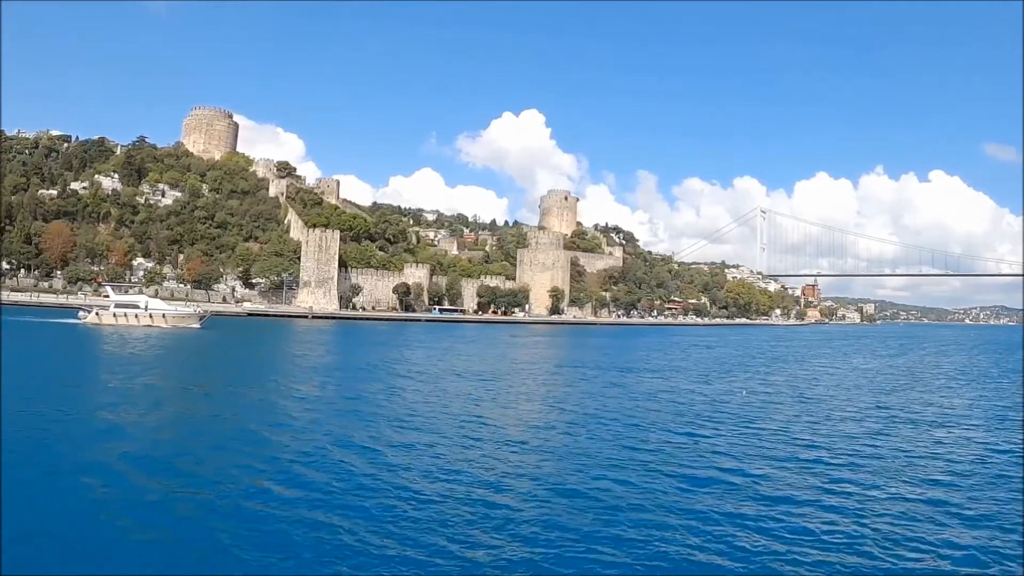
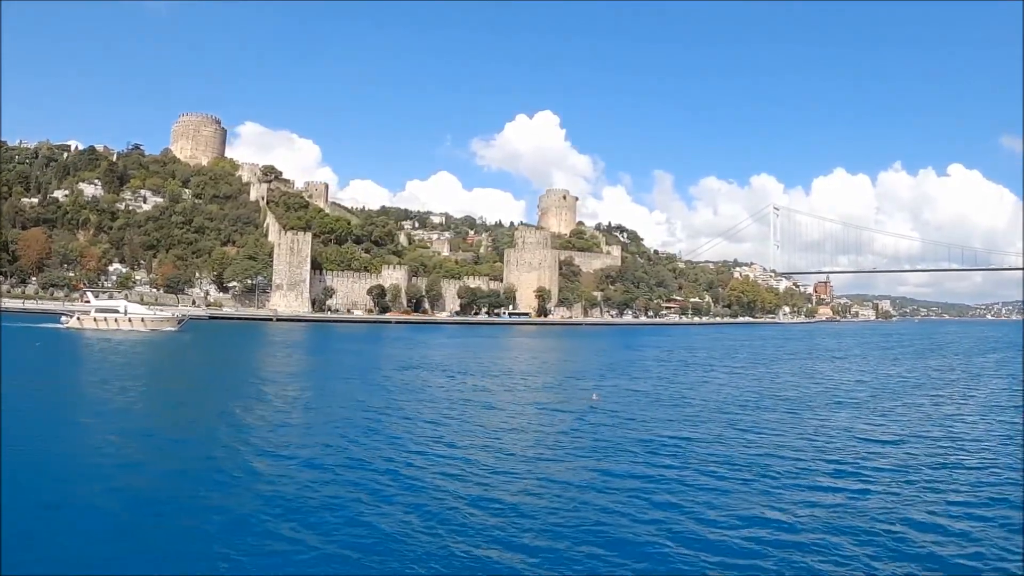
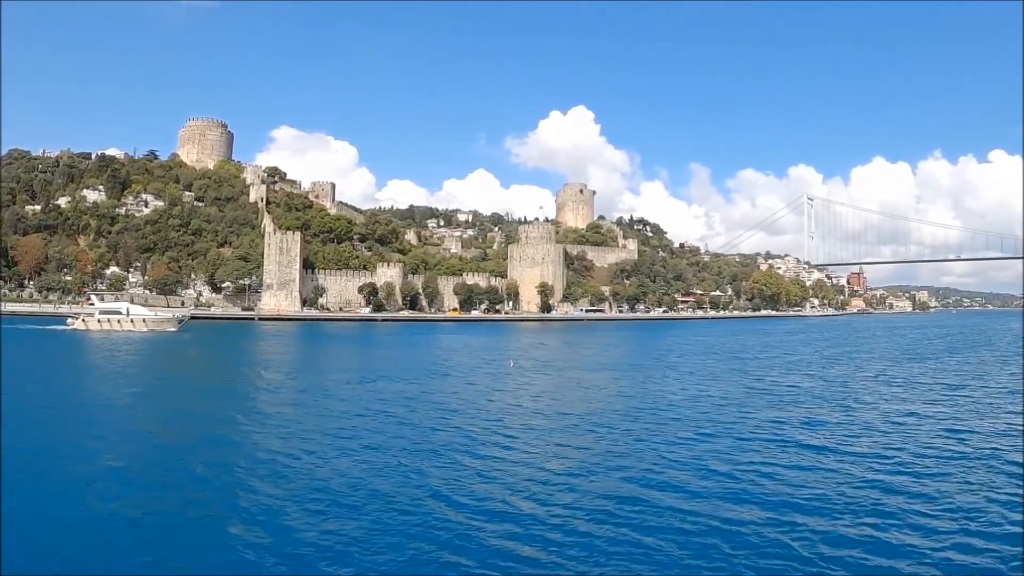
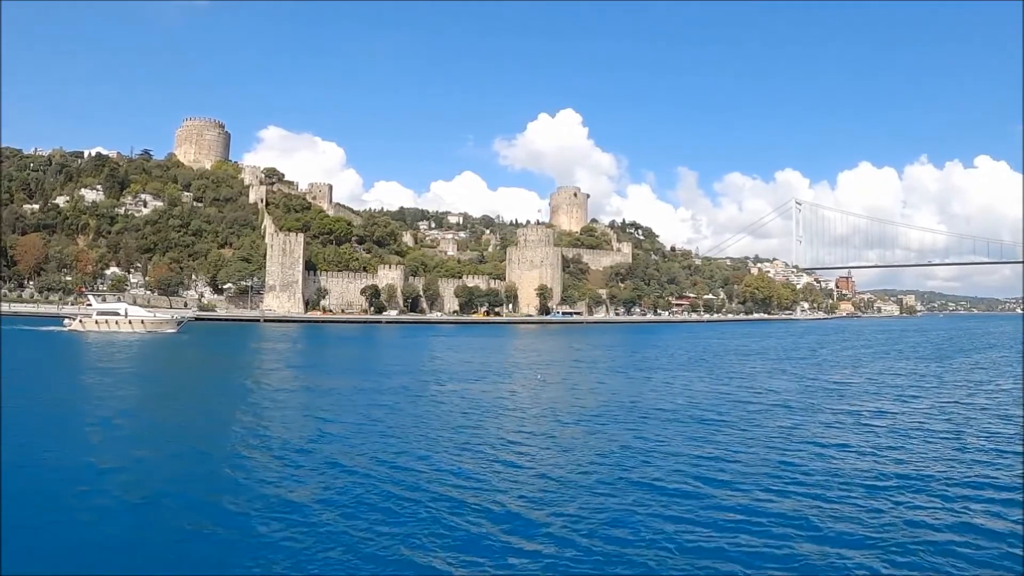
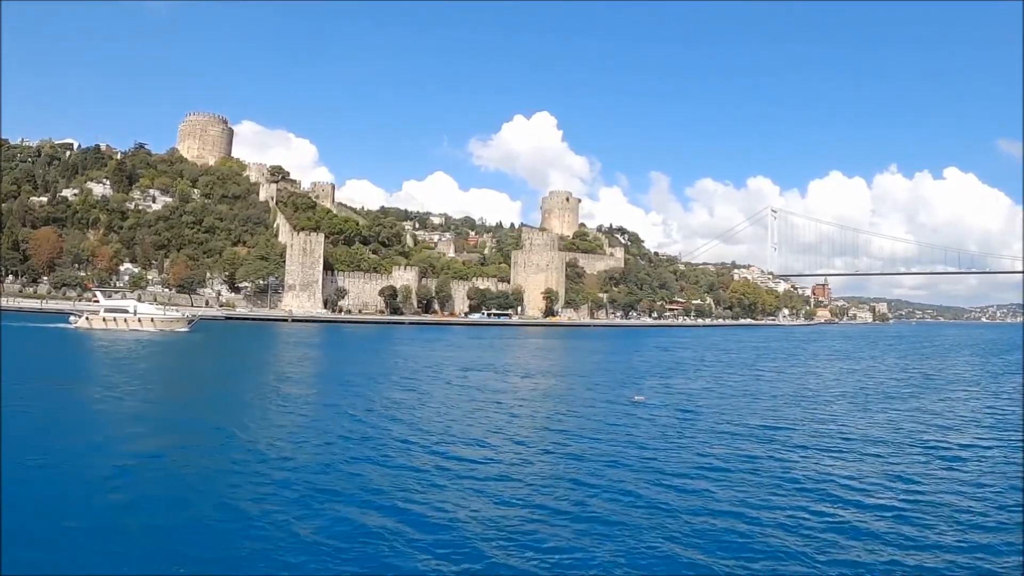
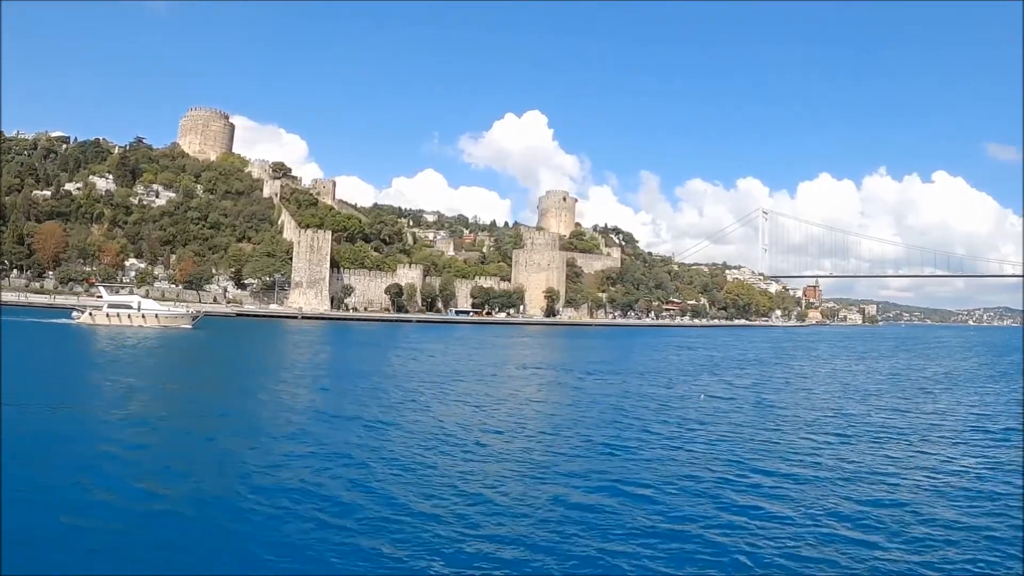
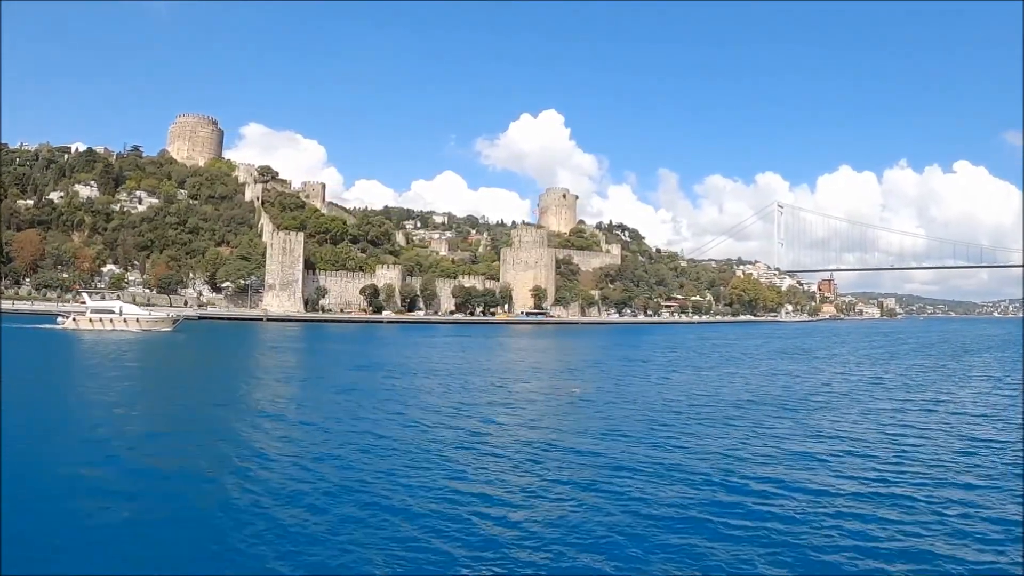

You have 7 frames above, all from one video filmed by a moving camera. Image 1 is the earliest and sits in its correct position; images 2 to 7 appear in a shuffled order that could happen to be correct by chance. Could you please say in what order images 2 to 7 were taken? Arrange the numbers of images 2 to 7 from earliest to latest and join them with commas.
6, 5, 2, 7, 4, 3
